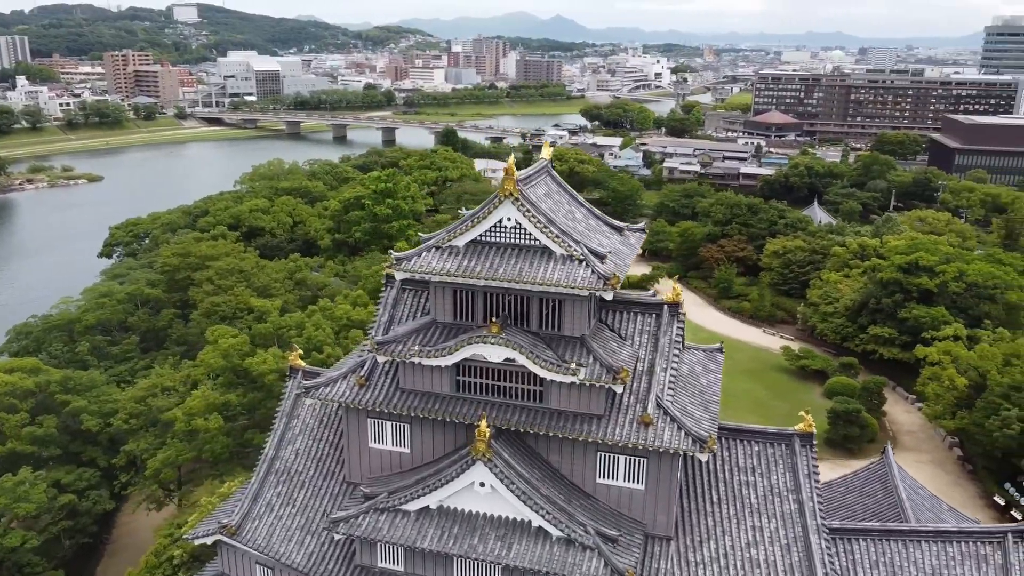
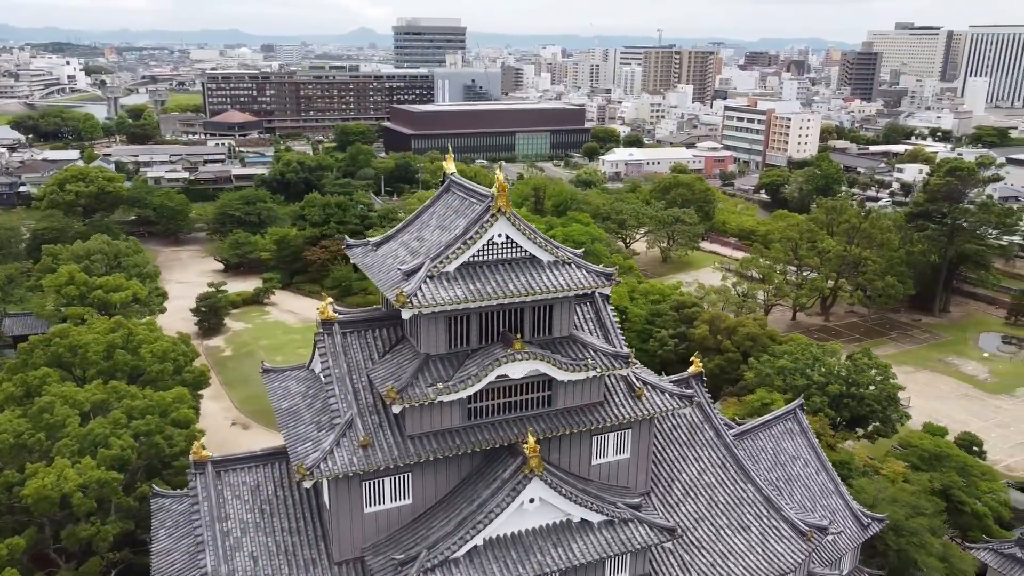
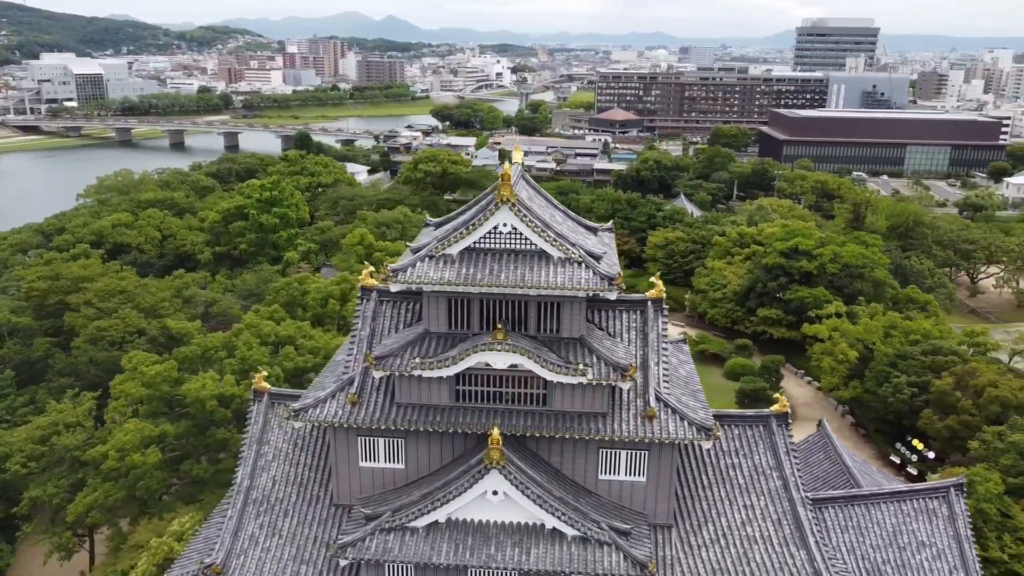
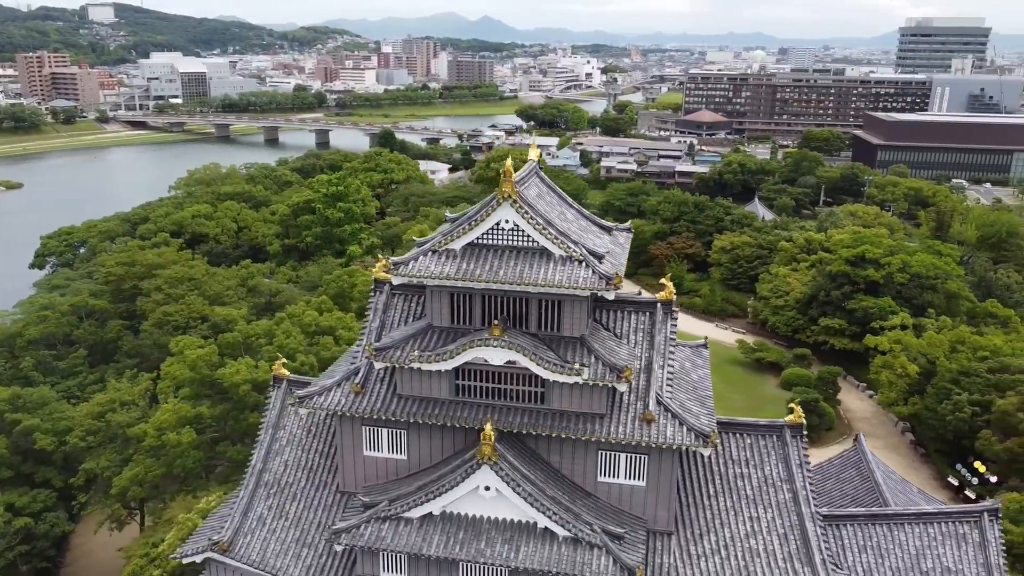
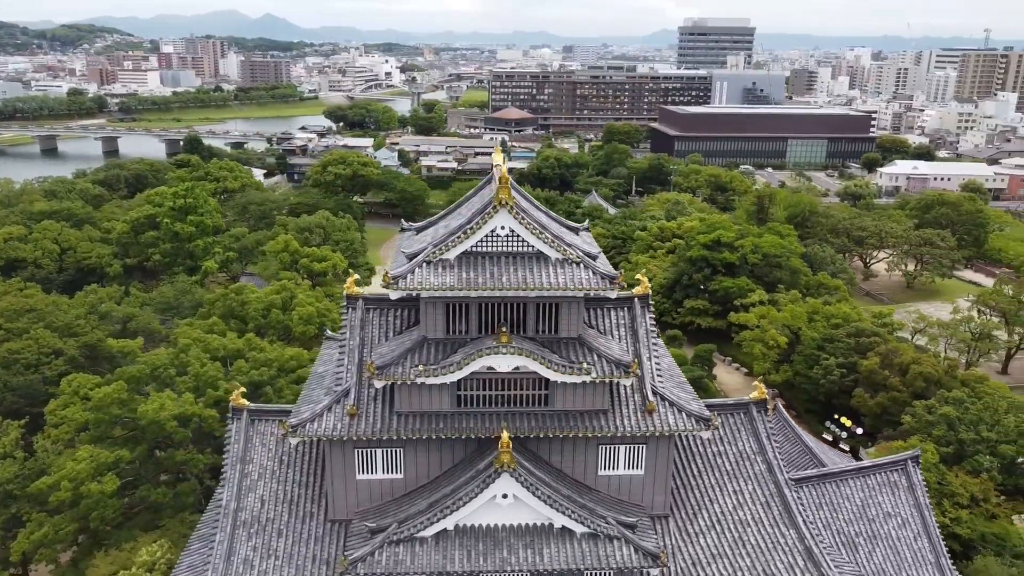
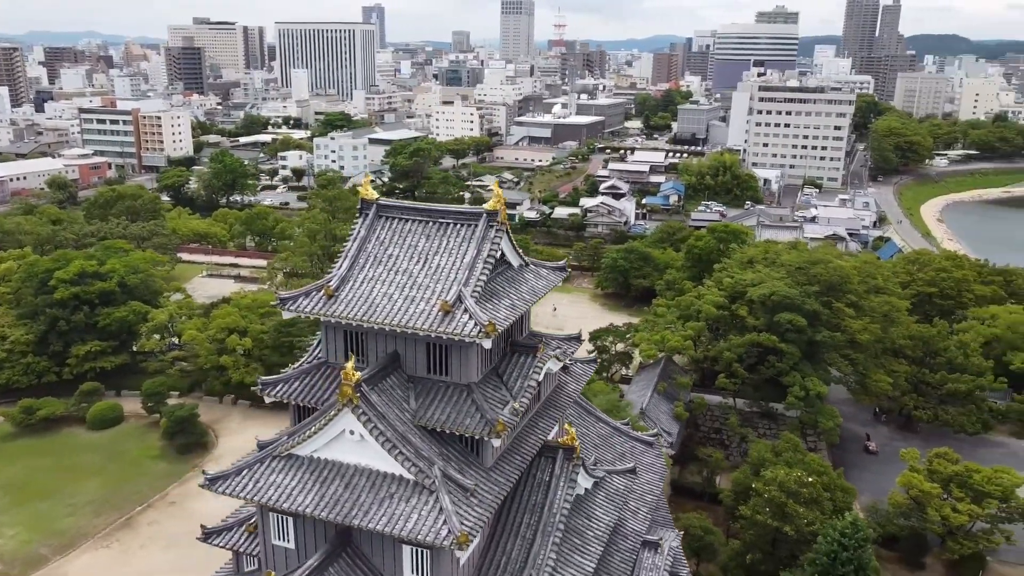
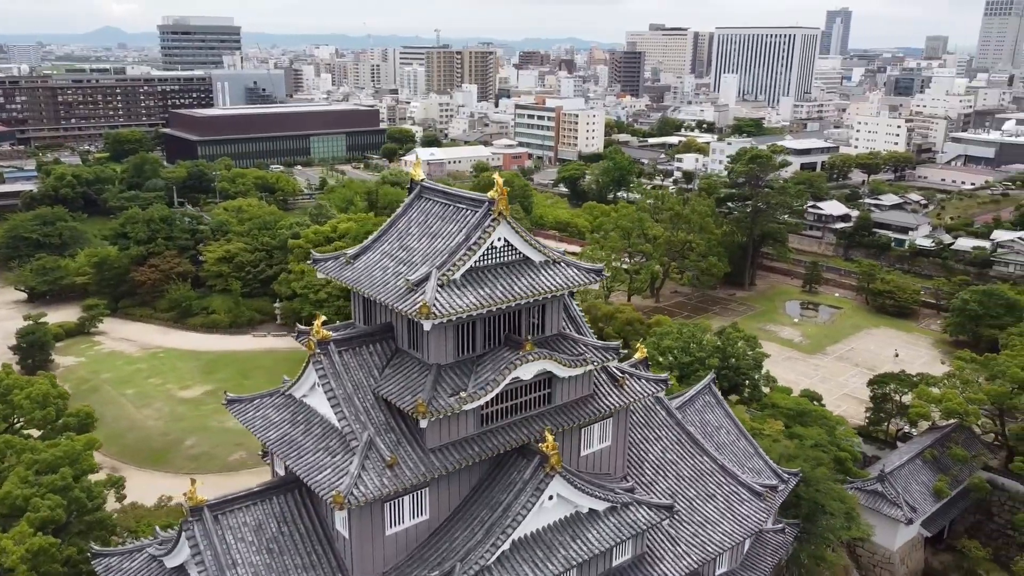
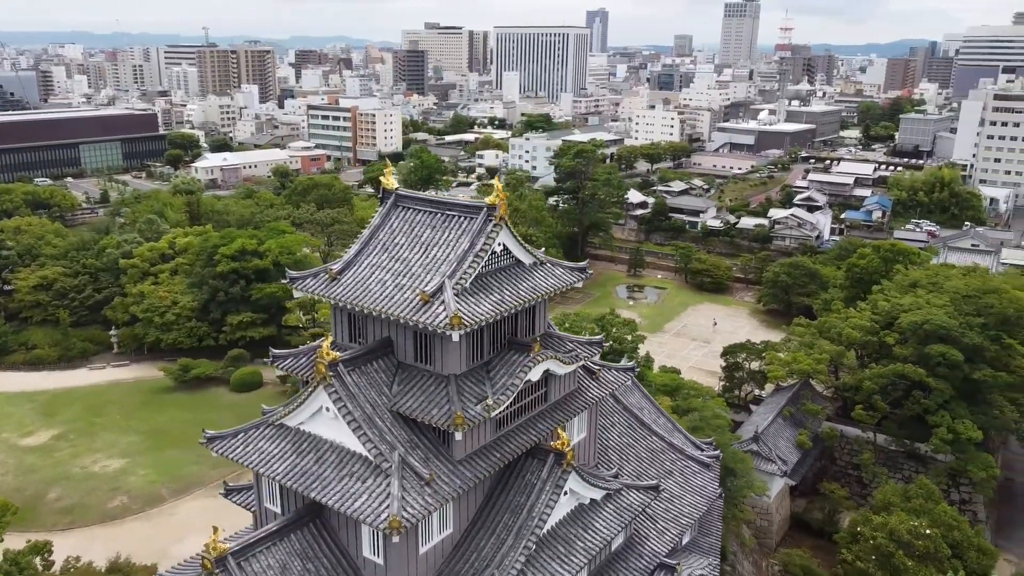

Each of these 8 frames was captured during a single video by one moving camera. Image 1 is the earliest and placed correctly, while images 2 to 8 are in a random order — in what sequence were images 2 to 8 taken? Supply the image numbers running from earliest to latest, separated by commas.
4, 3, 5, 2, 7, 8, 6
